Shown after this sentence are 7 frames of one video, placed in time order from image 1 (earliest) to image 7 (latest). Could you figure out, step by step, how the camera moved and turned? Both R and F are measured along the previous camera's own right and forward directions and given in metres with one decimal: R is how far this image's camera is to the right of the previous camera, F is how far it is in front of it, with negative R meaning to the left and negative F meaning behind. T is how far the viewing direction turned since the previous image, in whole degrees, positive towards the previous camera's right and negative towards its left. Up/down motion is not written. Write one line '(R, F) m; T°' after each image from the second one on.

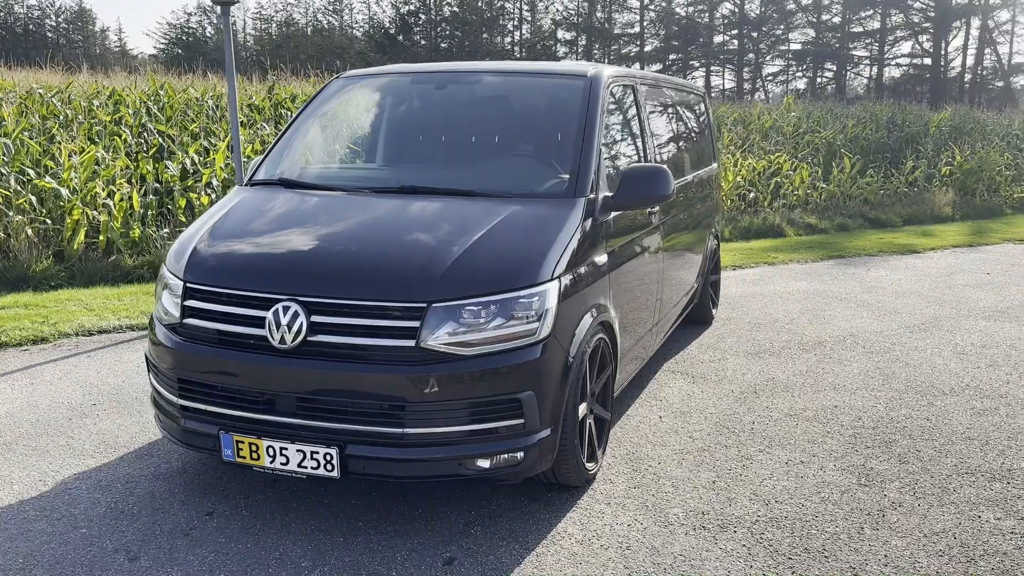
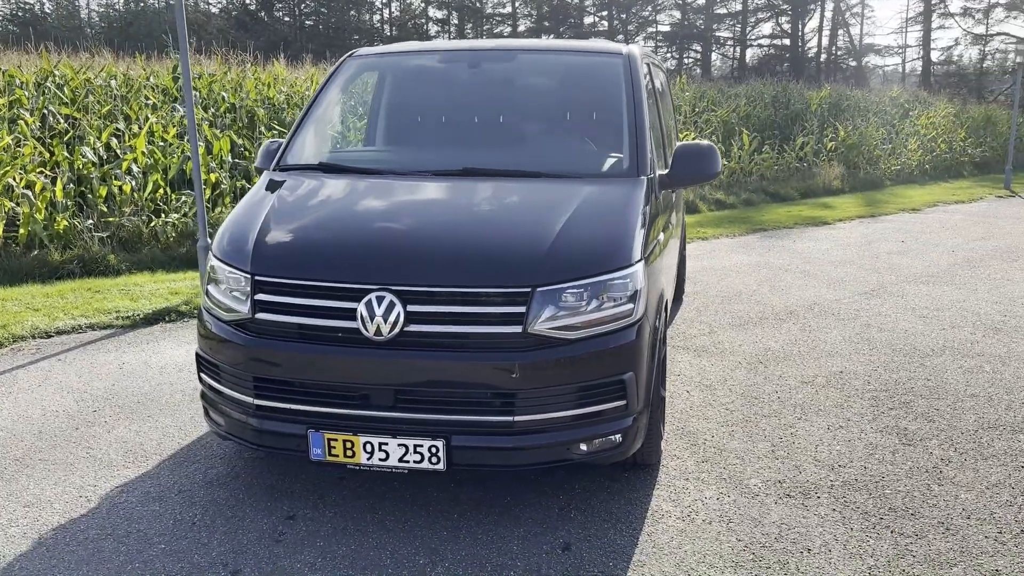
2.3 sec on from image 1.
(-0.7, +0.1) m; +8°
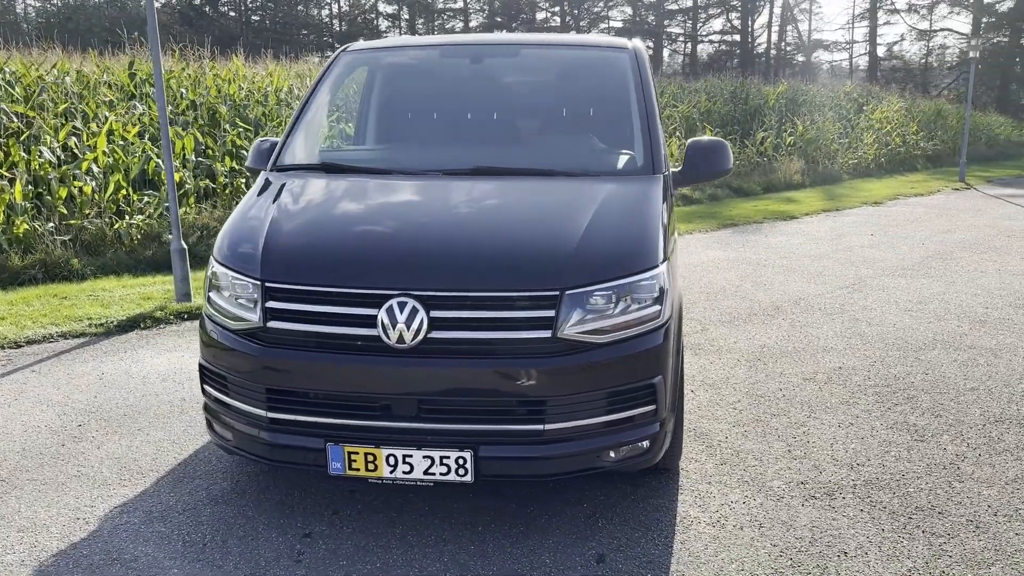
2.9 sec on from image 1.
(-0.2, +0.1) m; +3°
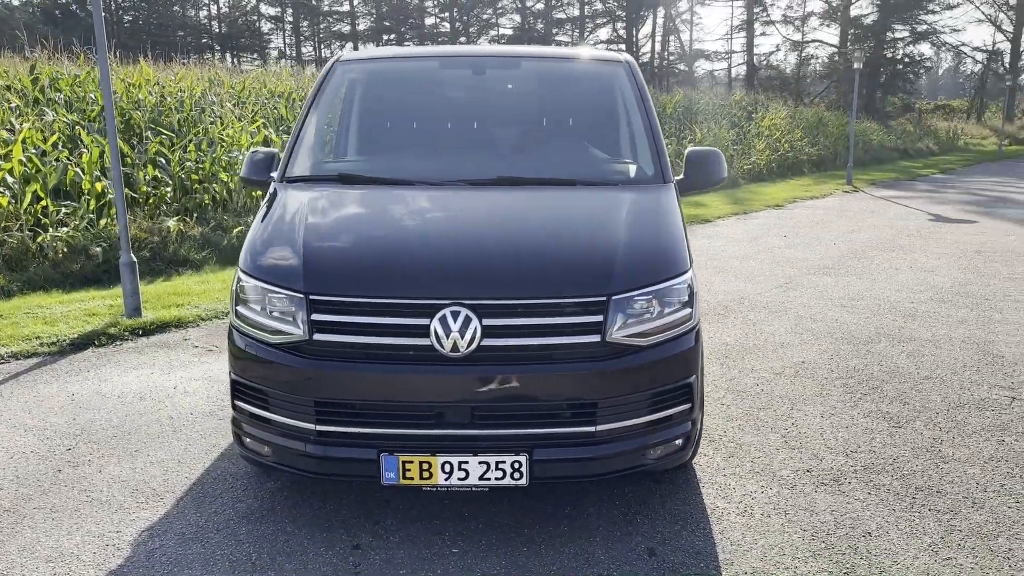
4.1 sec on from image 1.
(-0.5, 0.0) m; +7°
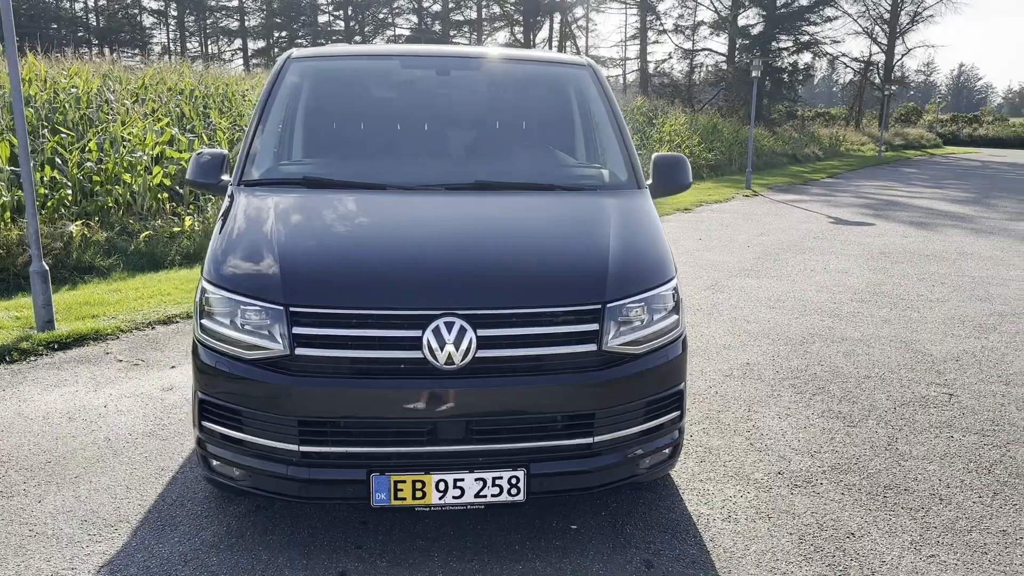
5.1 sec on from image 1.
(-0.3, +0.1) m; +7°
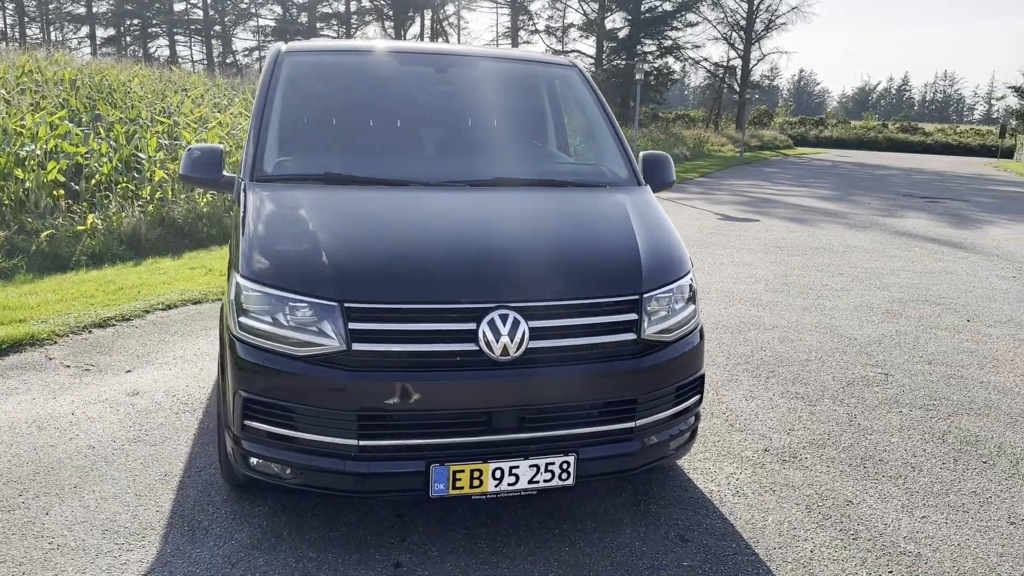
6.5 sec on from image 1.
(-0.5, 0.0) m; +9°
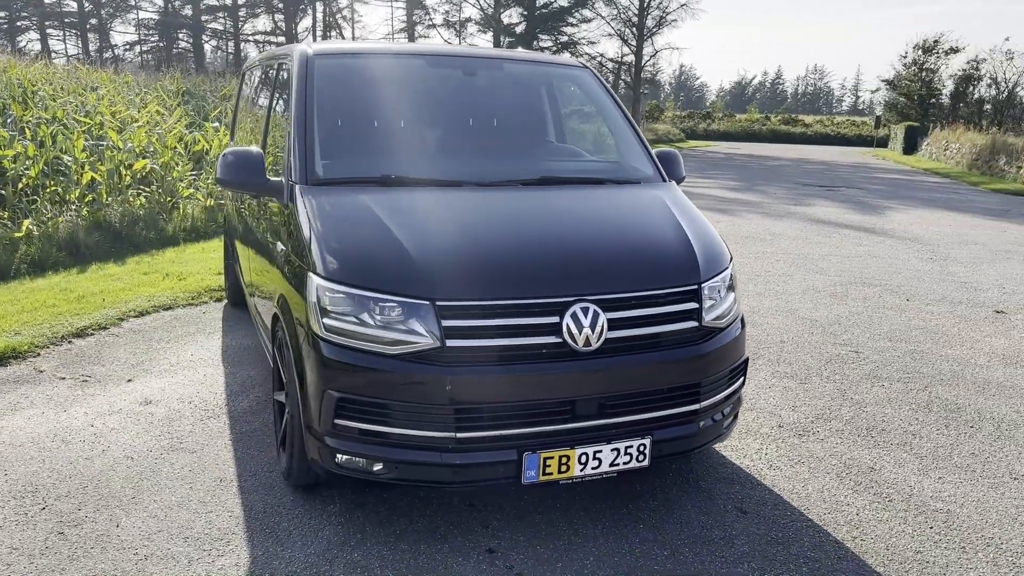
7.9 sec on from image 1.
(-0.6, -0.1) m; +7°
